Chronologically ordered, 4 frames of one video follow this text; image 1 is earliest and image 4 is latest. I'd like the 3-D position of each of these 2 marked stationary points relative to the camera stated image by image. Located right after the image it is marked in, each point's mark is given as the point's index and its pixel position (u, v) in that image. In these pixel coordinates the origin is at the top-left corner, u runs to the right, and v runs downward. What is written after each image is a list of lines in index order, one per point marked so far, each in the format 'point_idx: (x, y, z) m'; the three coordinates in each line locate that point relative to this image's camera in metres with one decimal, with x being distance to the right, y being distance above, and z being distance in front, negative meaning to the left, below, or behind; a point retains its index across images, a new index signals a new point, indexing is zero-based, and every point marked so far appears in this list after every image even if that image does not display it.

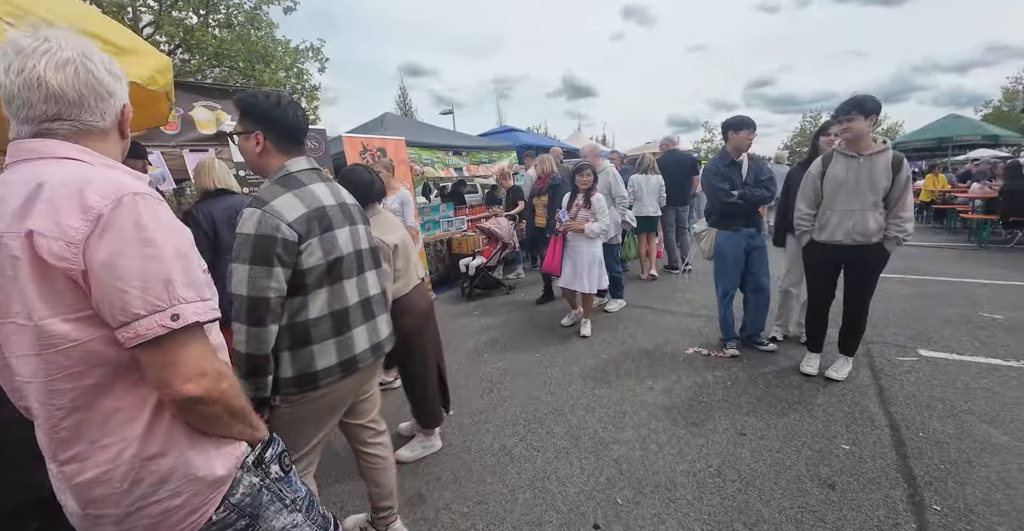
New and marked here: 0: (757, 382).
0: (+2.0, -0.9, +3.3) m
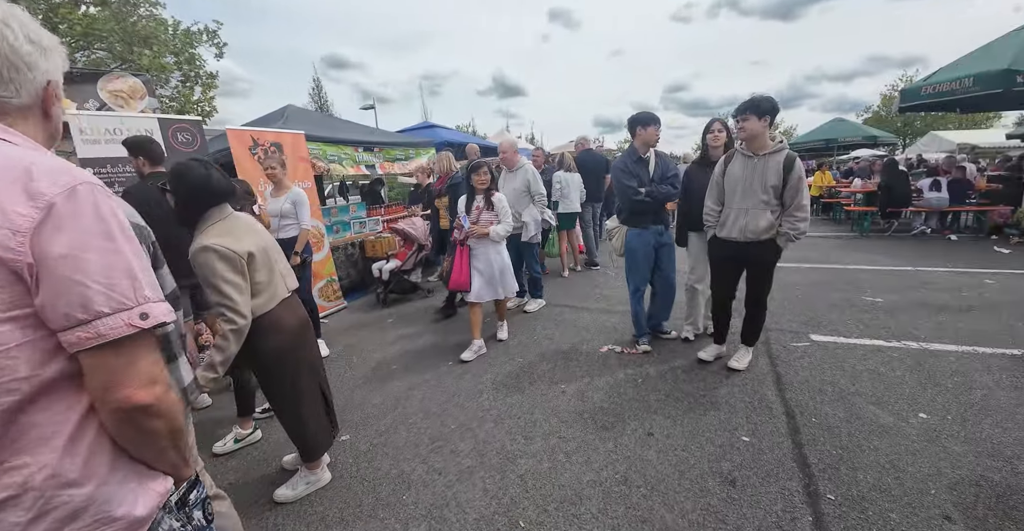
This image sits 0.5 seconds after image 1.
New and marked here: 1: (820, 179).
0: (+1.2, -0.9, +3.3) m
1: (+7.5, +2.1, +10.1) m
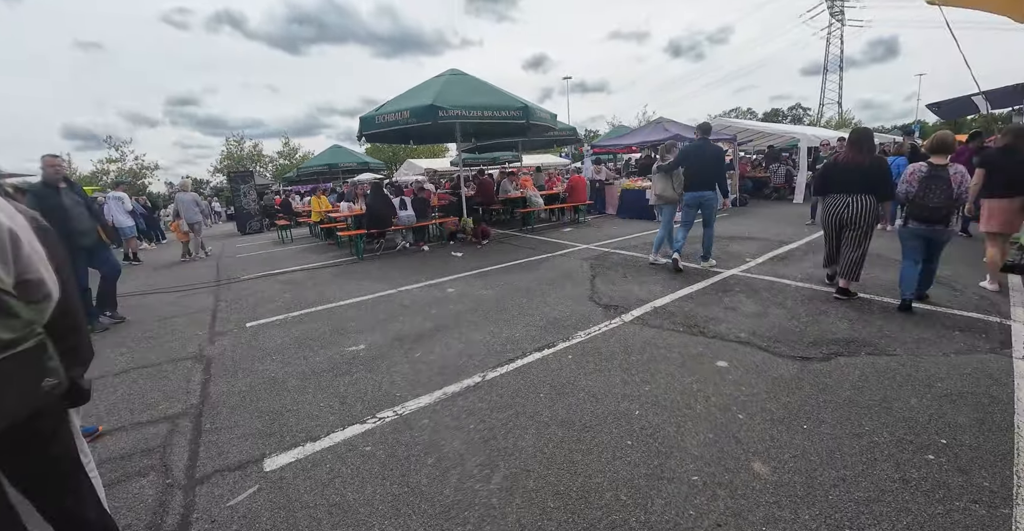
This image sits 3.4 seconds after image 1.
0: (-1.8, -1.6, +0.9) m
1: (-4.5, +1.5, +9.7) m
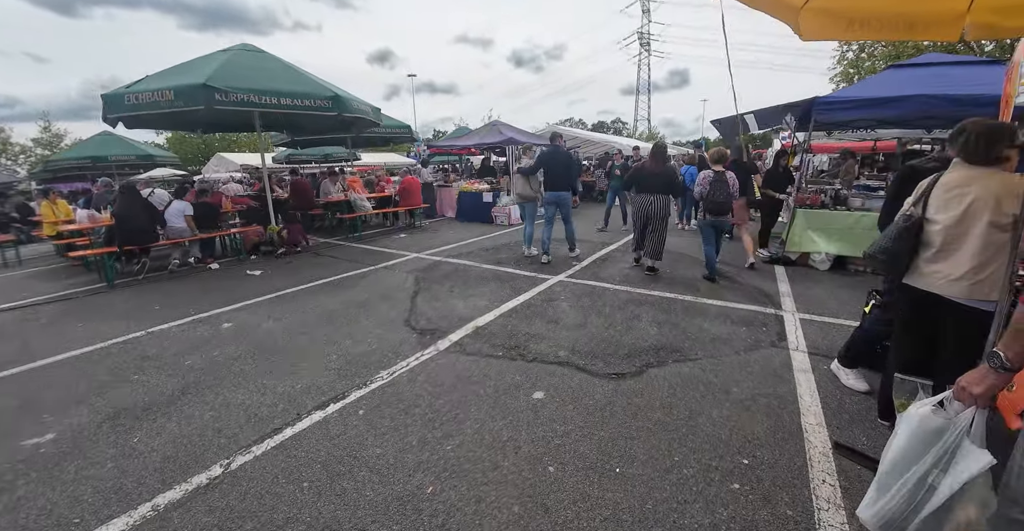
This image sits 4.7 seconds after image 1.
0: (-2.2, -1.8, -0.4) m
1: (-7.8, +1.0, +7.0) m
